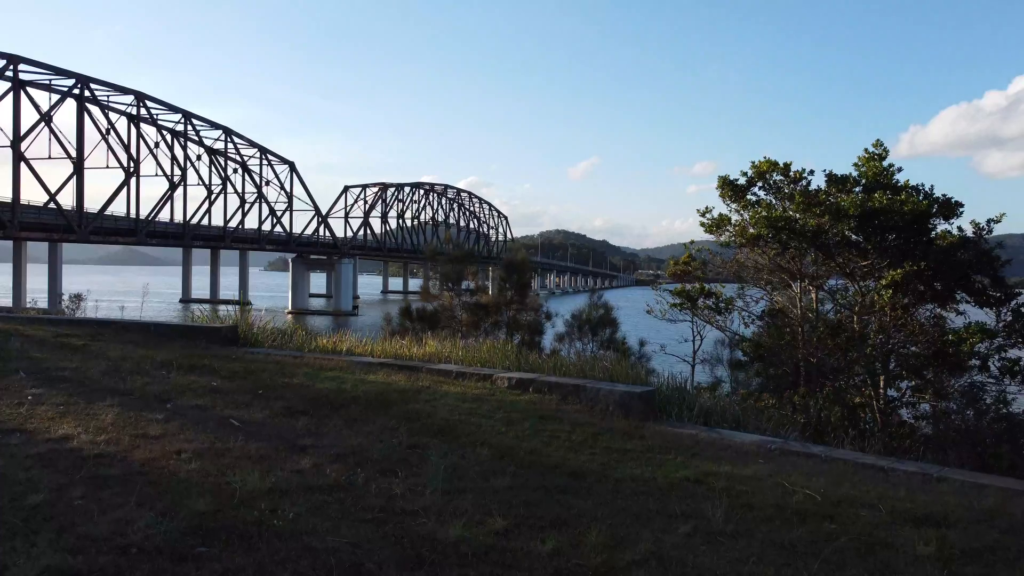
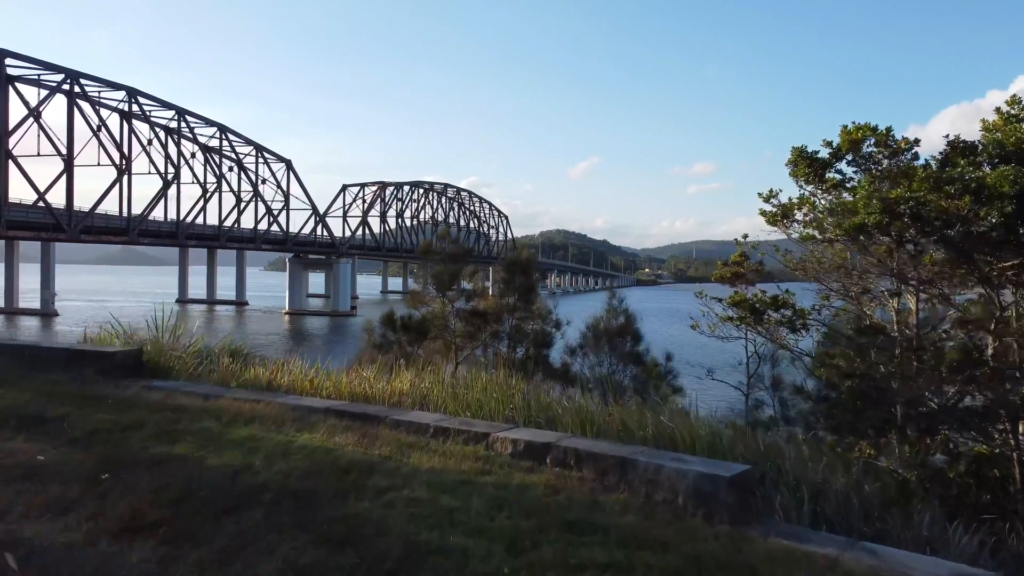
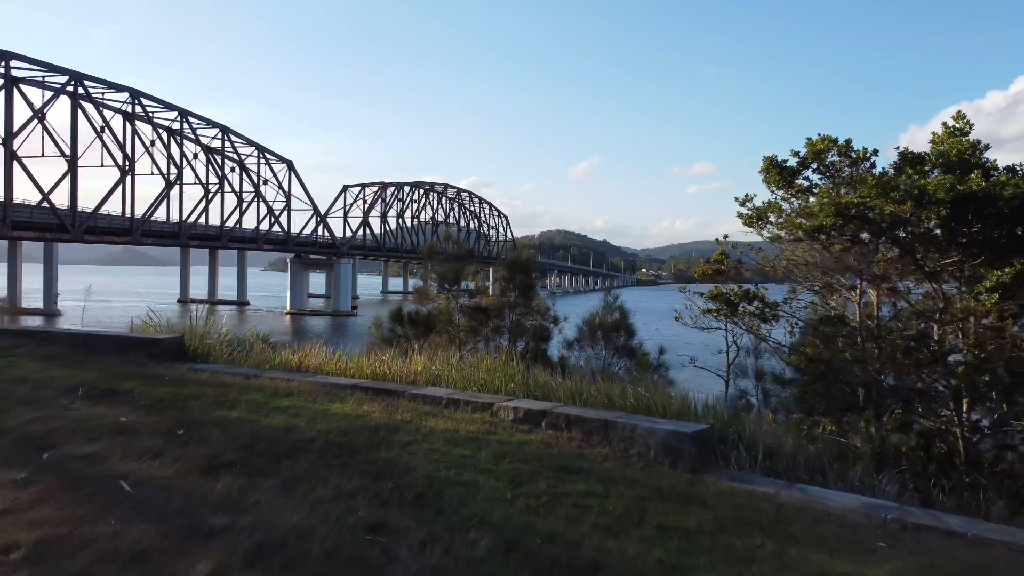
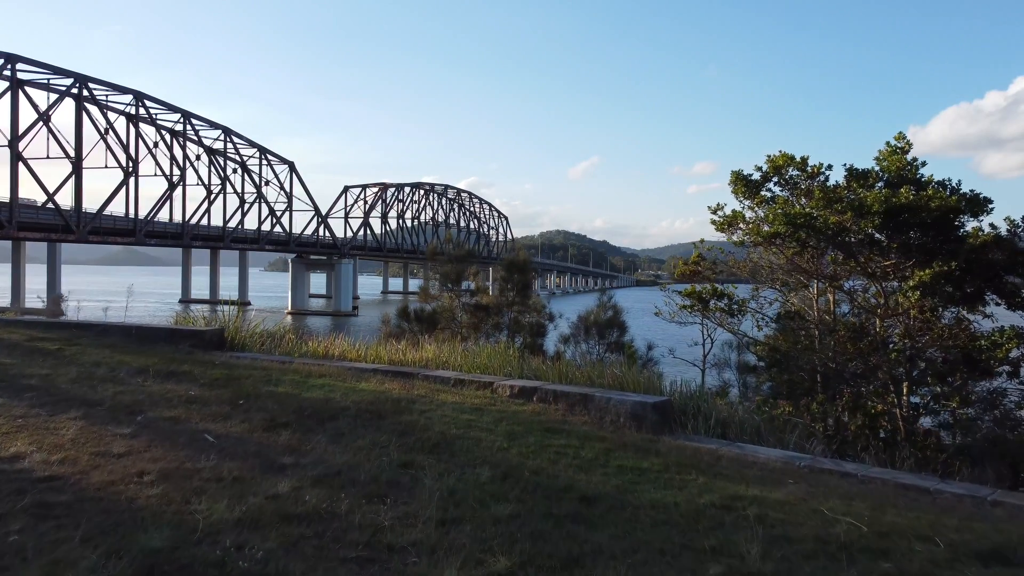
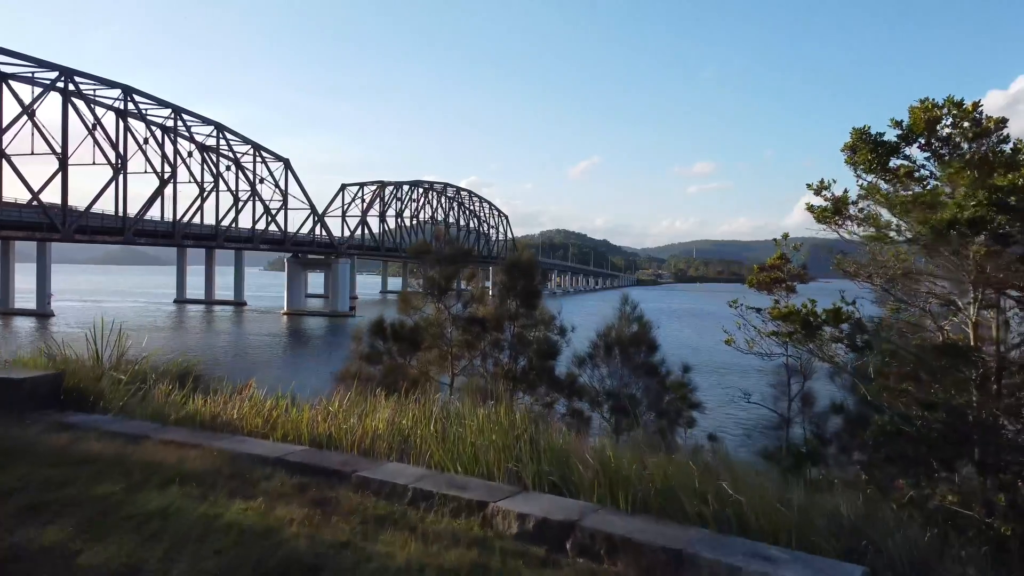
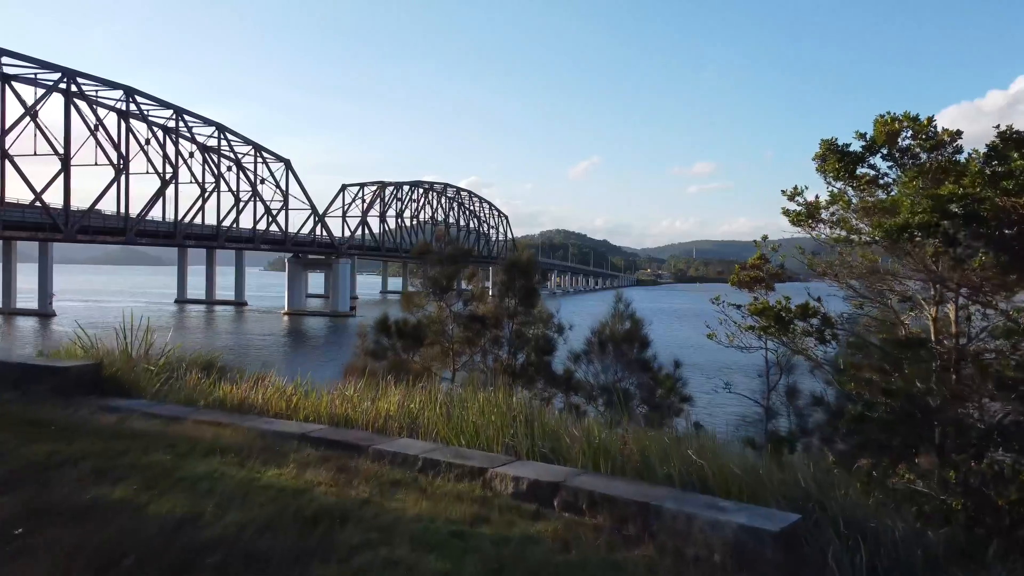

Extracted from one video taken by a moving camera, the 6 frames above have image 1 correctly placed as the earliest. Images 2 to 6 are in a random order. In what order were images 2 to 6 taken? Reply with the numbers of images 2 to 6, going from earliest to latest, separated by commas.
4, 3, 2, 6, 5
